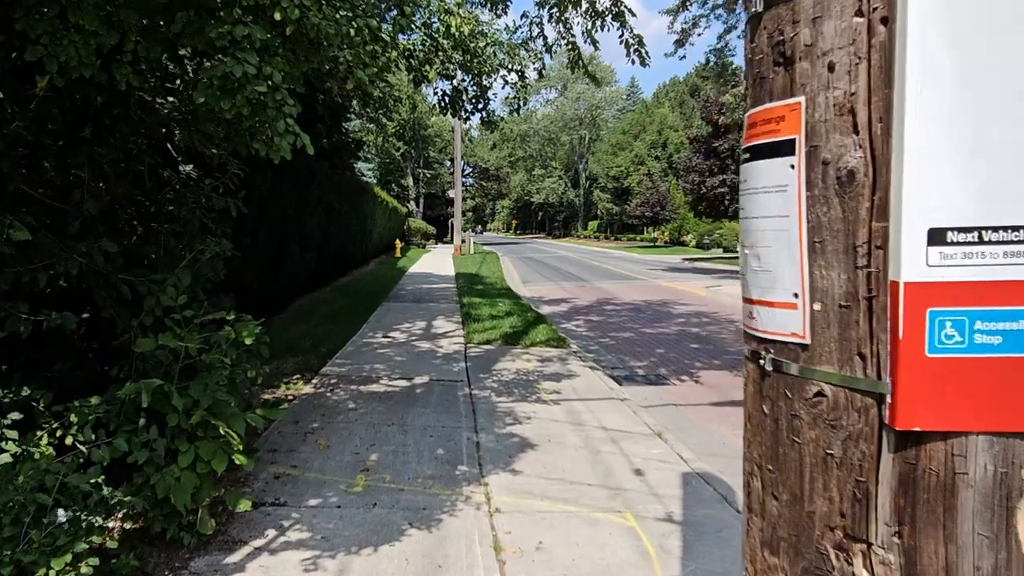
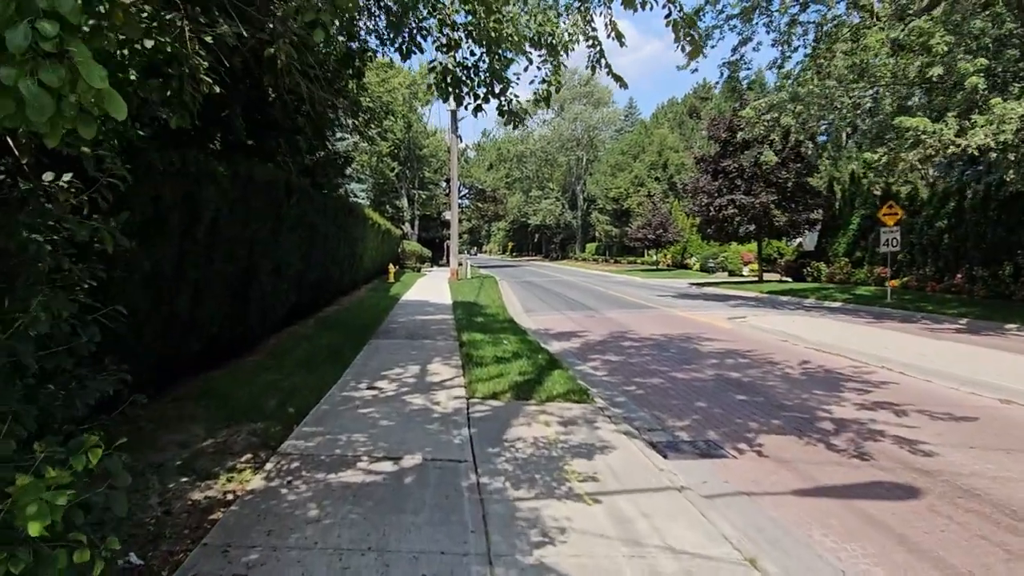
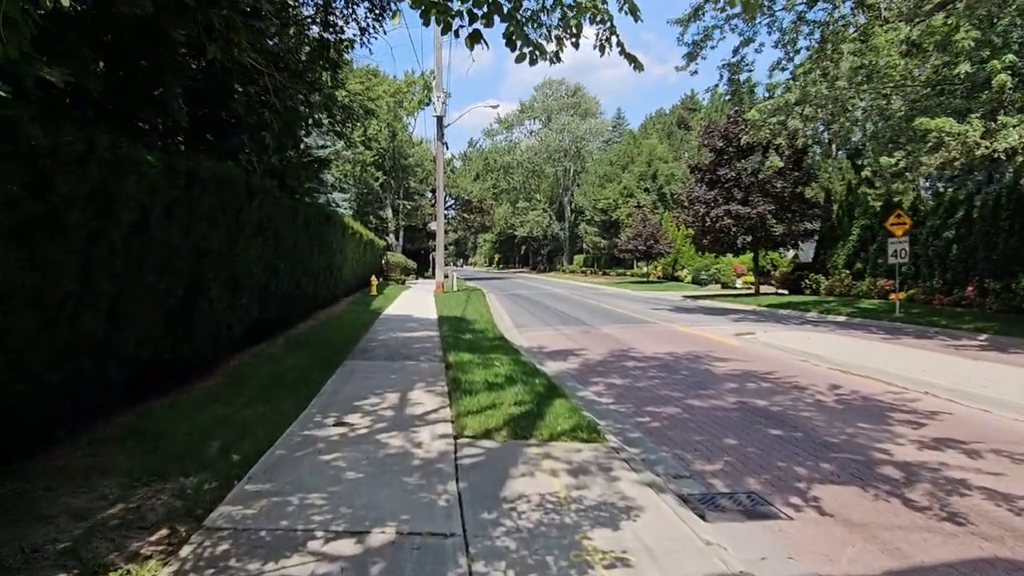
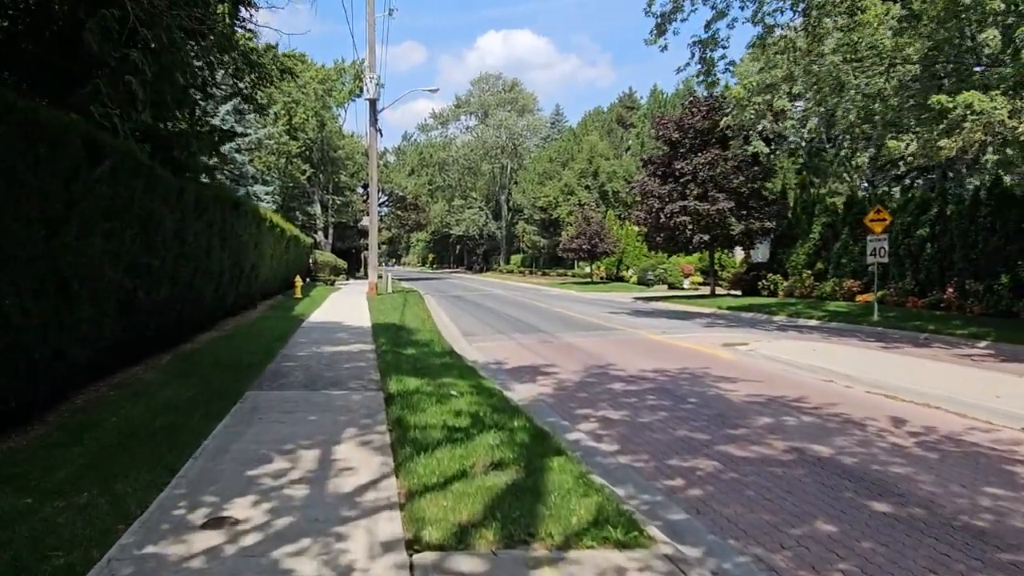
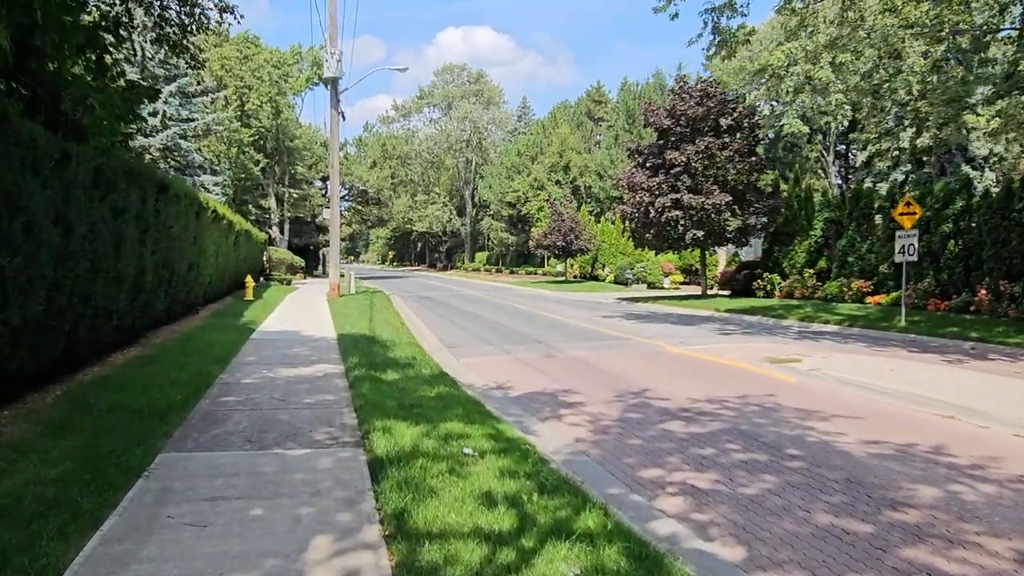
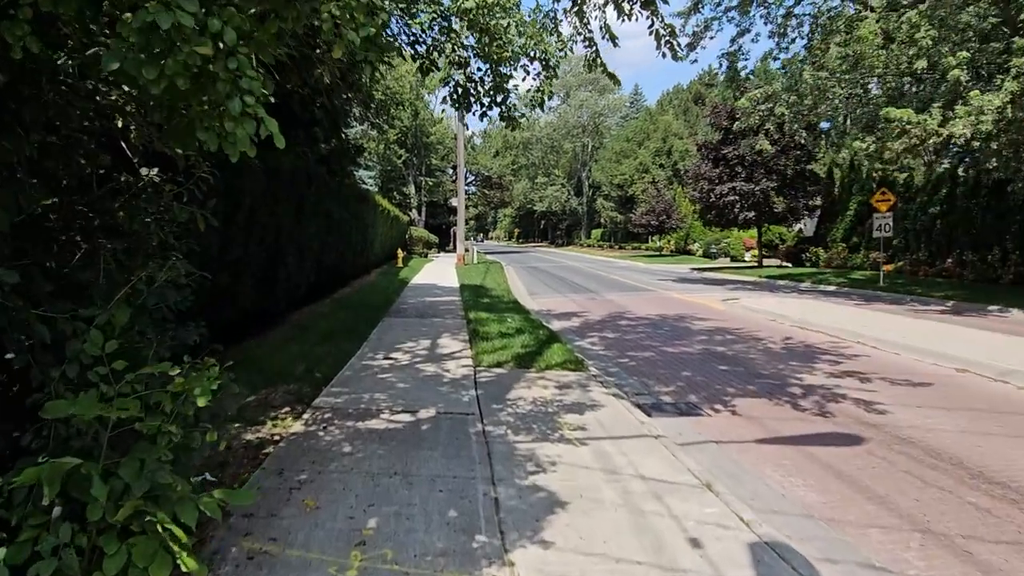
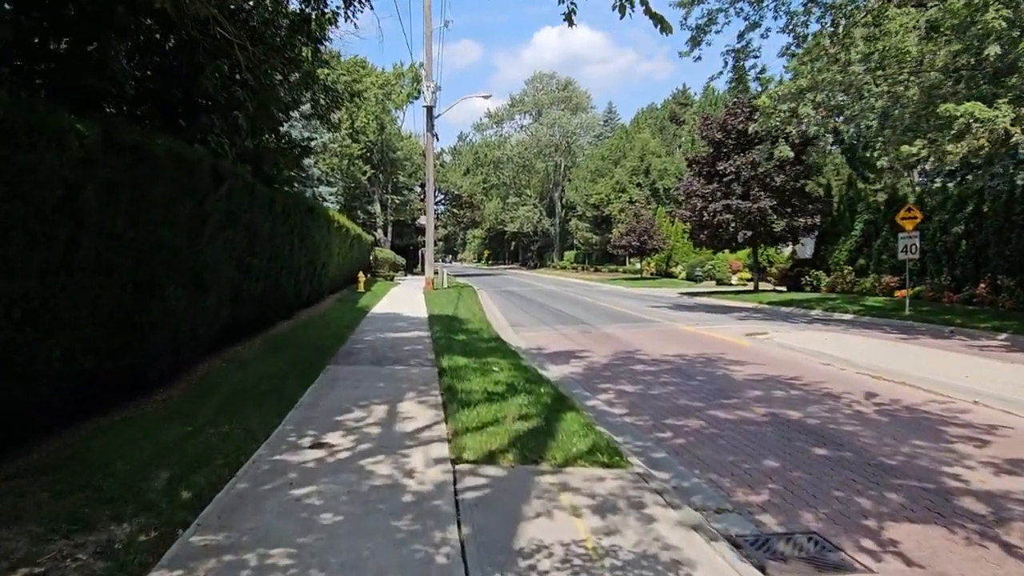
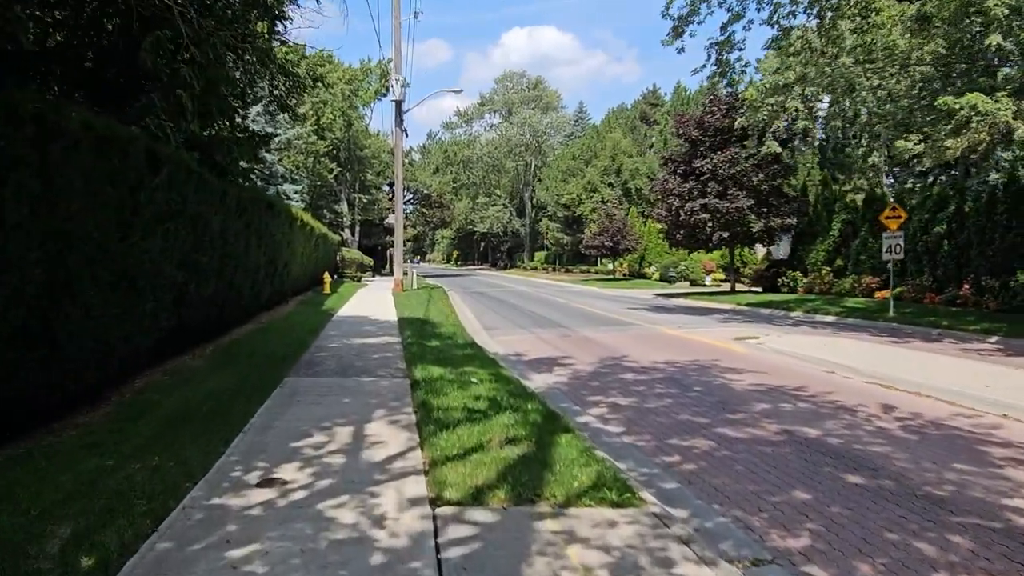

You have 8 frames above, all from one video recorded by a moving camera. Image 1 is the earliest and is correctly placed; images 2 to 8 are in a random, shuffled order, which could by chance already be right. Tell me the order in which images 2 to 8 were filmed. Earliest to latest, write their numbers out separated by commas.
6, 2, 3, 7, 8, 4, 5
